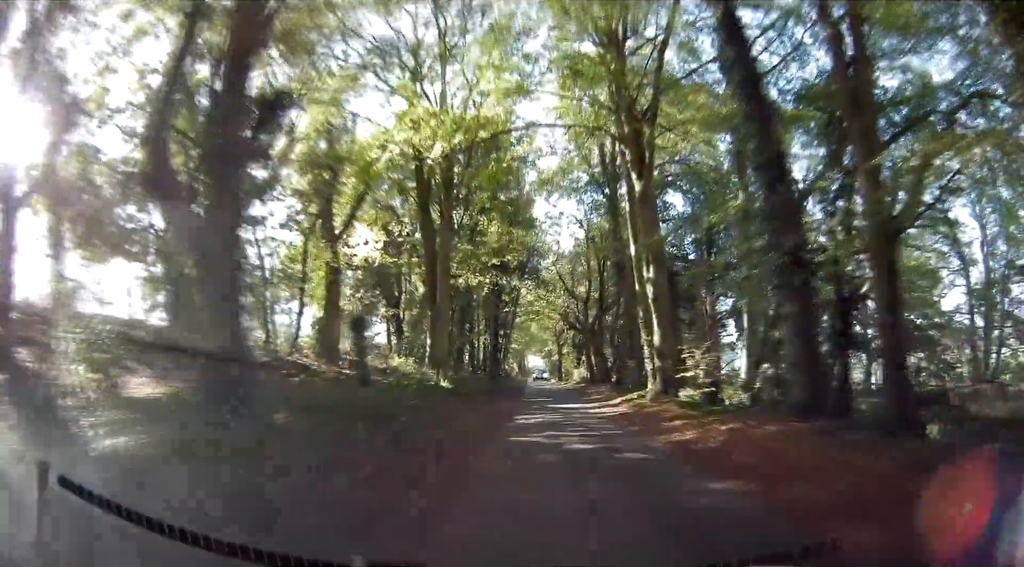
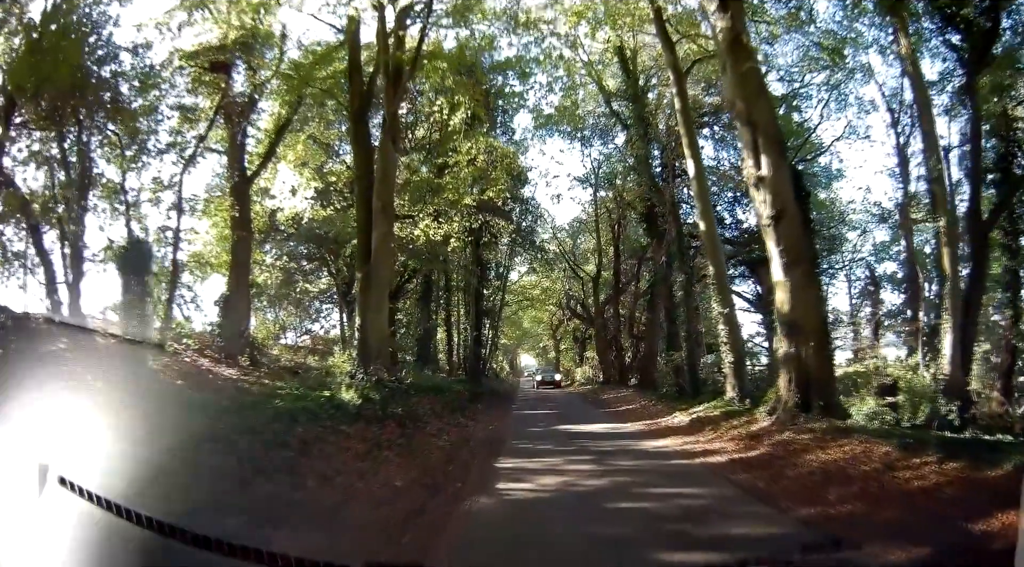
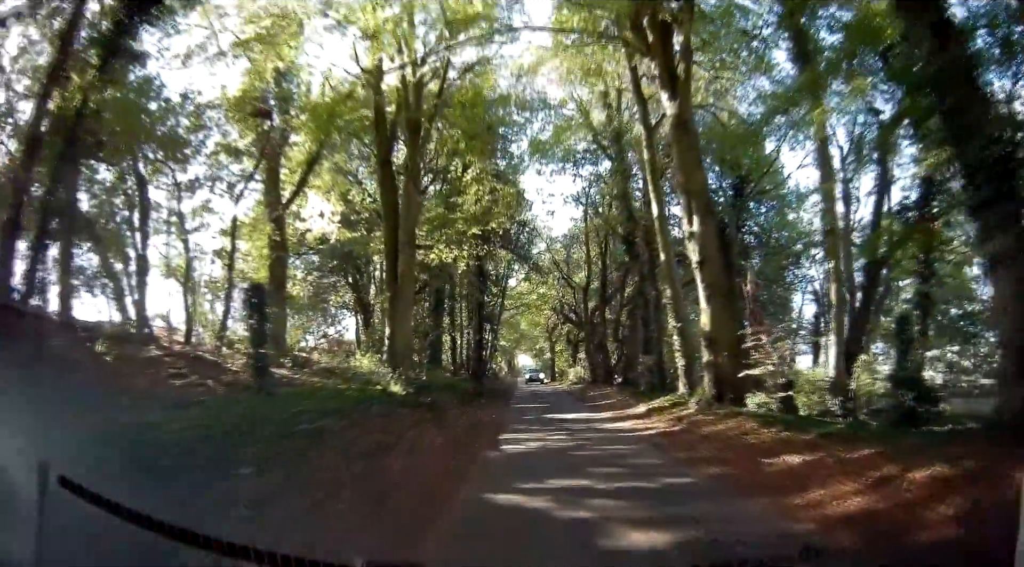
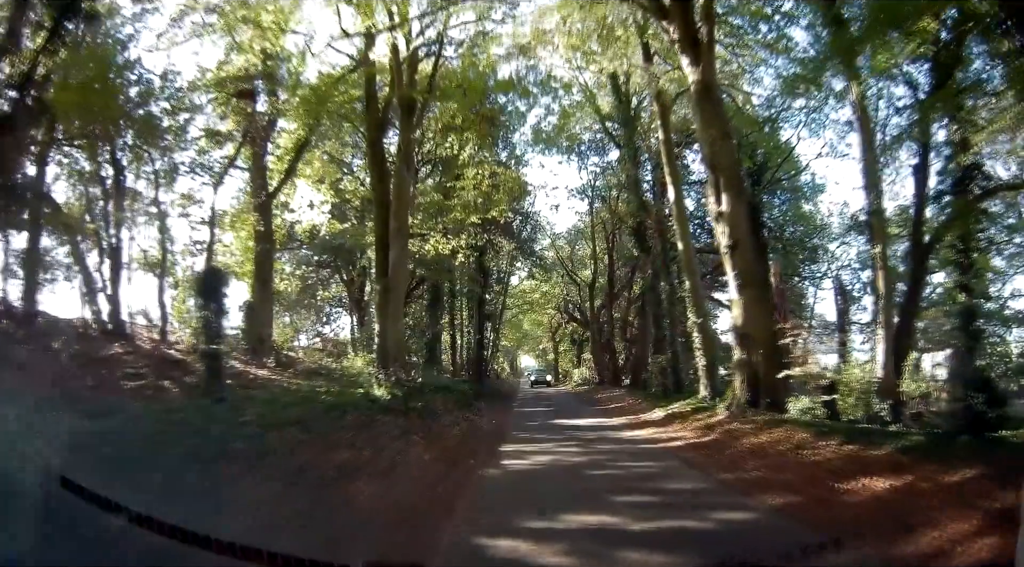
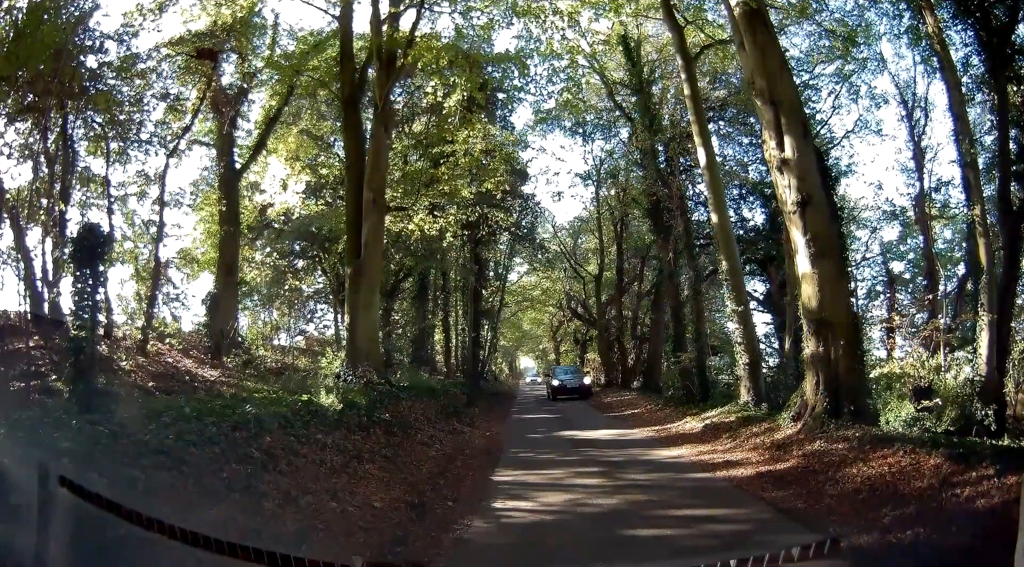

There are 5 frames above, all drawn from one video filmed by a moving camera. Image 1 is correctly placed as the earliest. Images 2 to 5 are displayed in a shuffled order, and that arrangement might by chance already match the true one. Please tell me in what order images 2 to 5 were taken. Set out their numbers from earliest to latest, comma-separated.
3, 4, 2, 5
